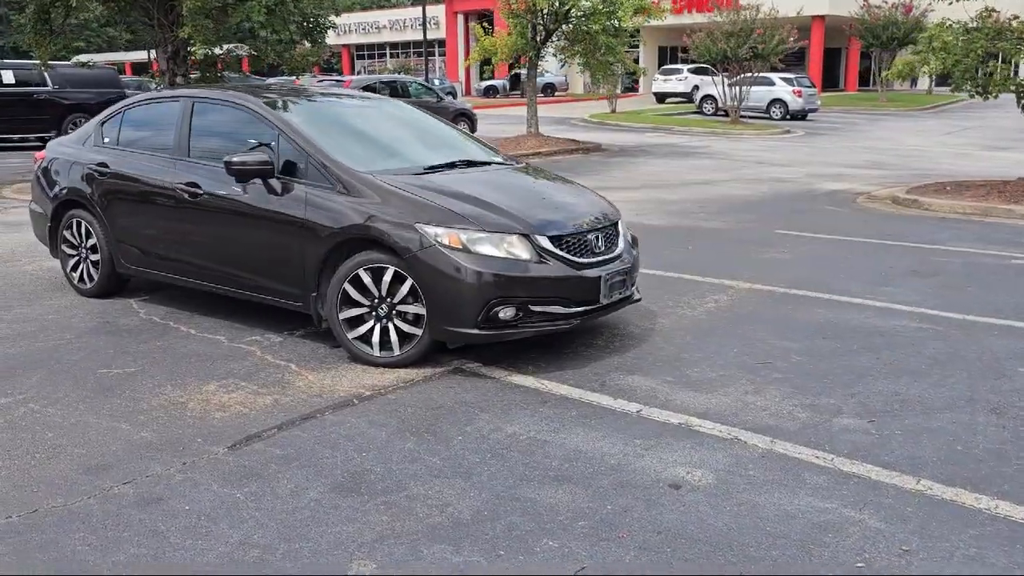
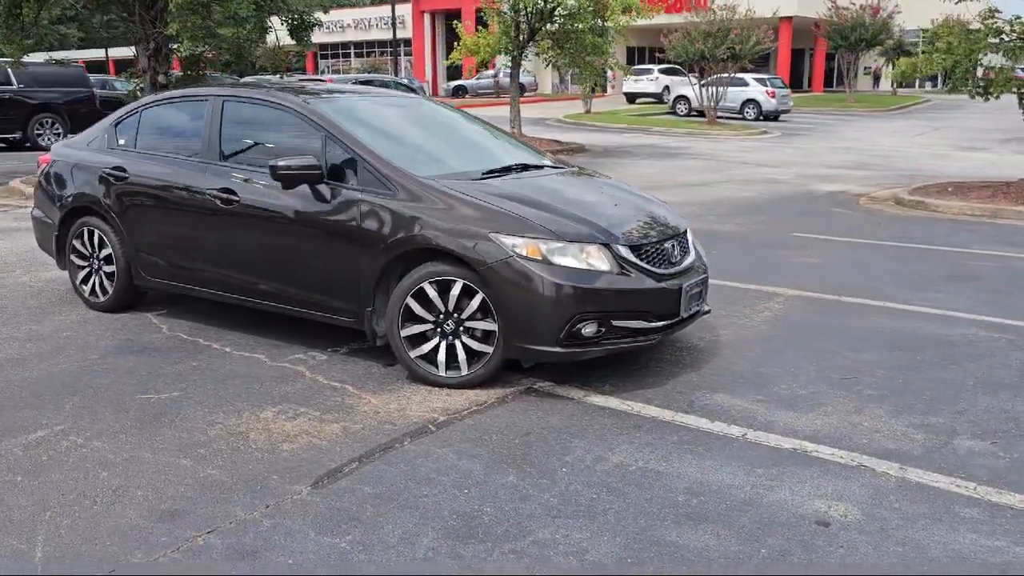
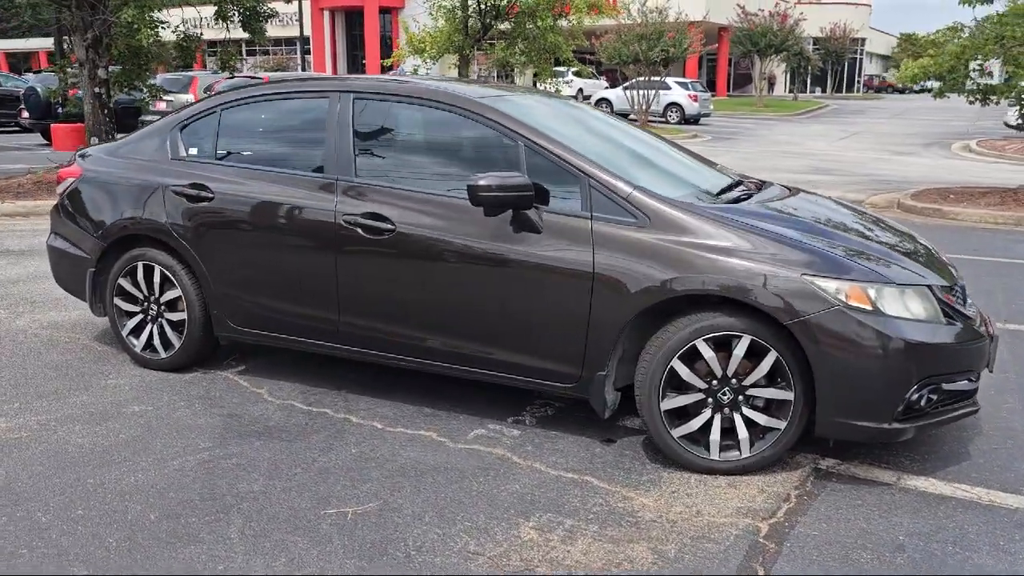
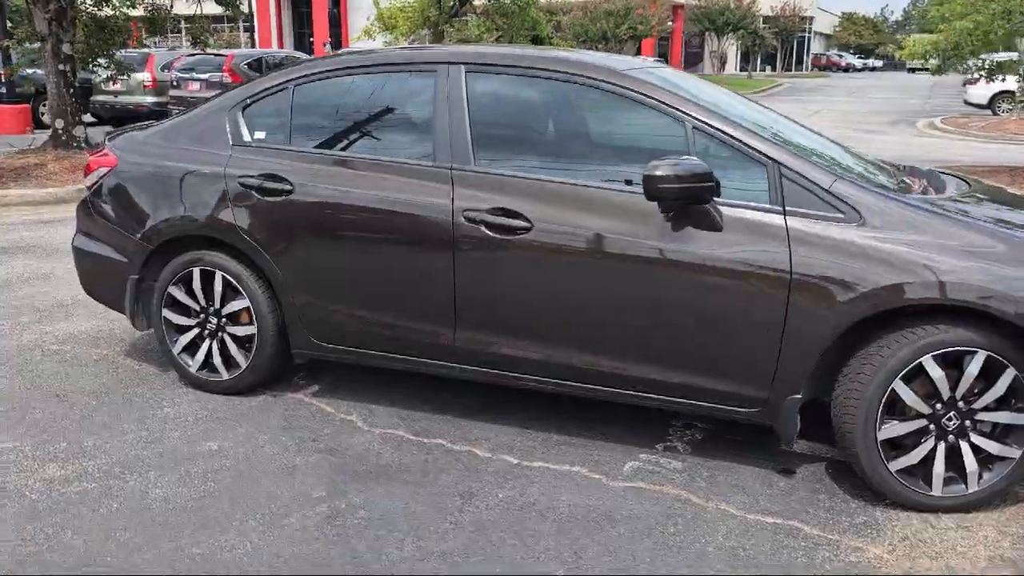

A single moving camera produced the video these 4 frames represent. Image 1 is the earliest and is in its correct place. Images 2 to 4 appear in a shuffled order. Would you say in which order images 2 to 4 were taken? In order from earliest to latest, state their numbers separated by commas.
2, 3, 4
